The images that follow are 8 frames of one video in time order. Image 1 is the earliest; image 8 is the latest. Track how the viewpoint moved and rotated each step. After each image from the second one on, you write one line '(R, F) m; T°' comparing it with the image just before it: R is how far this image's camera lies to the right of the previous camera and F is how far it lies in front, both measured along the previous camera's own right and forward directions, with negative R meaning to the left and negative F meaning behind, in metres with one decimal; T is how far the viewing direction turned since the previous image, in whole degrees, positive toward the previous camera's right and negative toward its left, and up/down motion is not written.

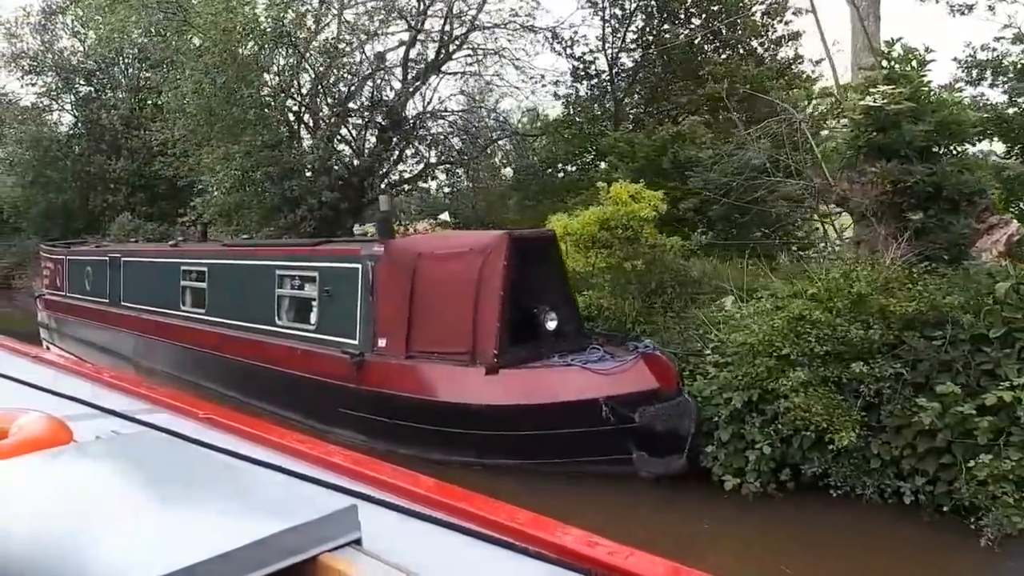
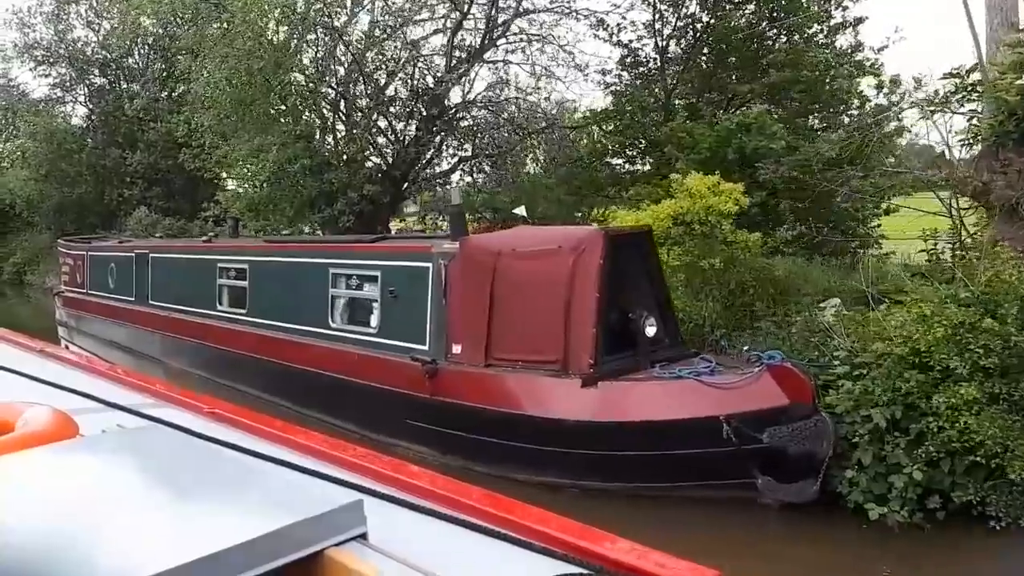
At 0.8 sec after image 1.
(-0.5, +0.5) m; 0°
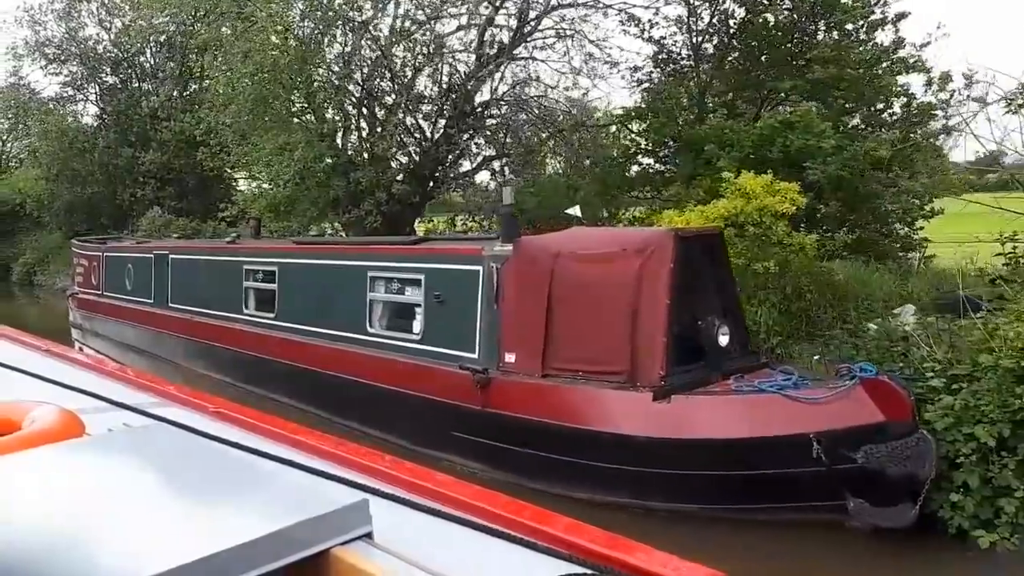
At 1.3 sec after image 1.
(-0.3, +0.3) m; 0°
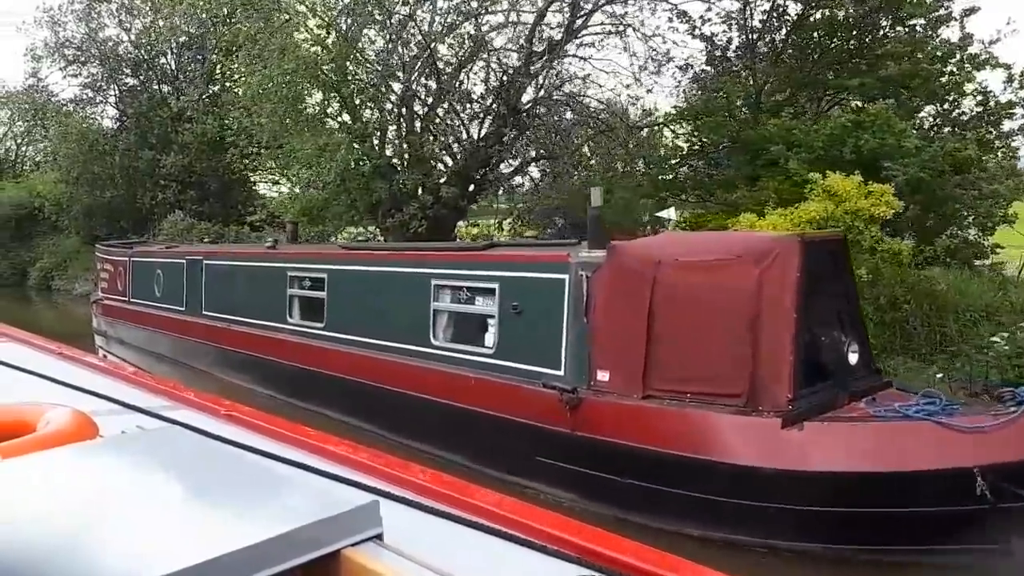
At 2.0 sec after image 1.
(-0.4, +0.4) m; -1°
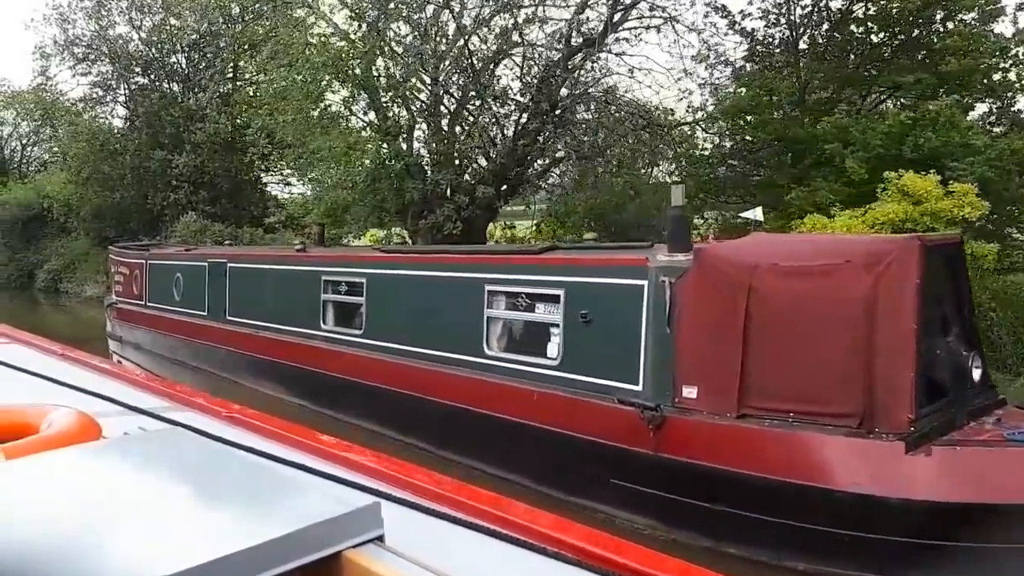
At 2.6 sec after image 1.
(-0.4, +0.4) m; 0°
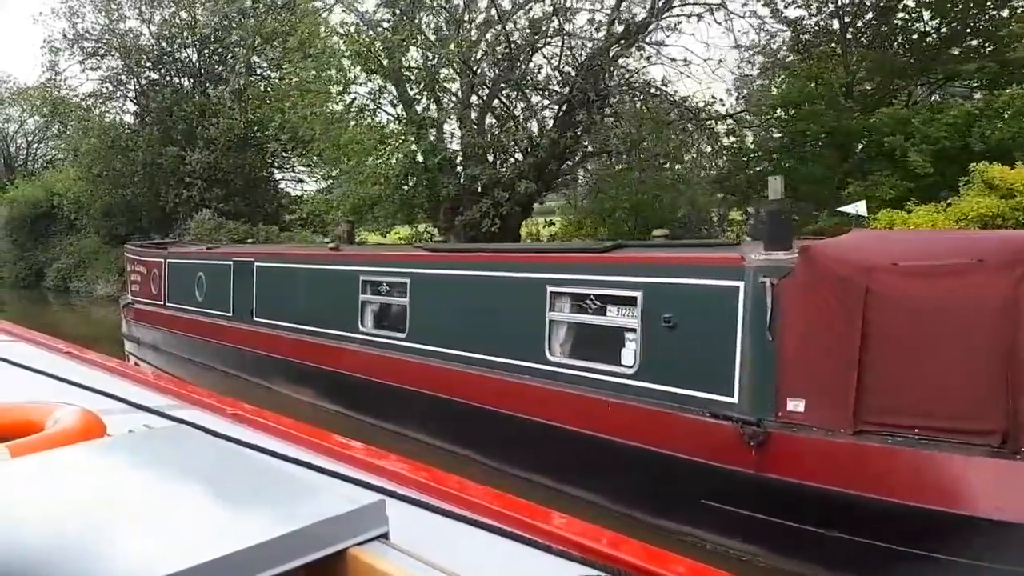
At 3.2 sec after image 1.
(-0.3, +0.4) m; 0°
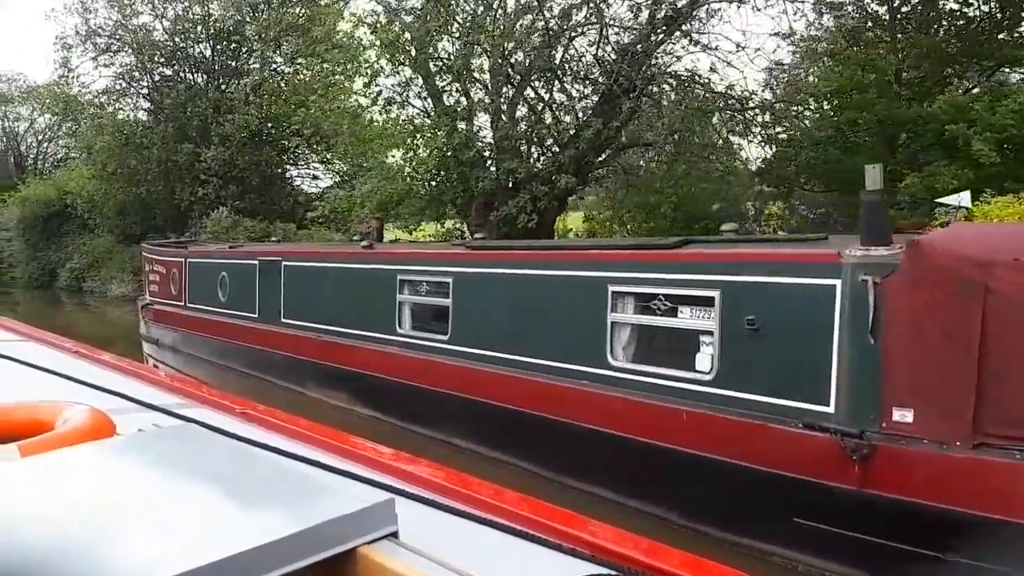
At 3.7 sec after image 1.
(-0.3, +0.3) m; 0°
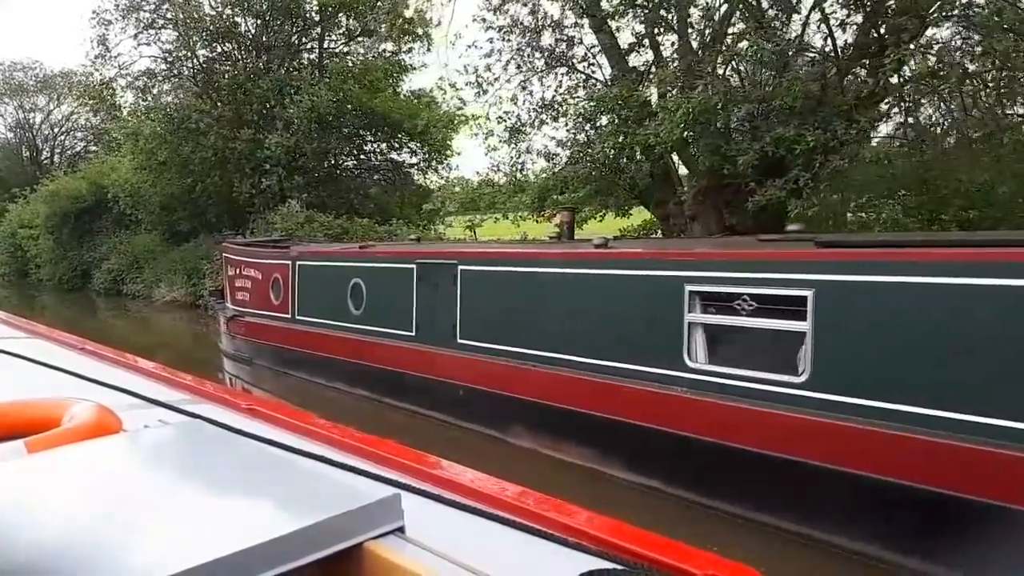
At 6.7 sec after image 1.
(-1.7, +1.8) m; 0°
